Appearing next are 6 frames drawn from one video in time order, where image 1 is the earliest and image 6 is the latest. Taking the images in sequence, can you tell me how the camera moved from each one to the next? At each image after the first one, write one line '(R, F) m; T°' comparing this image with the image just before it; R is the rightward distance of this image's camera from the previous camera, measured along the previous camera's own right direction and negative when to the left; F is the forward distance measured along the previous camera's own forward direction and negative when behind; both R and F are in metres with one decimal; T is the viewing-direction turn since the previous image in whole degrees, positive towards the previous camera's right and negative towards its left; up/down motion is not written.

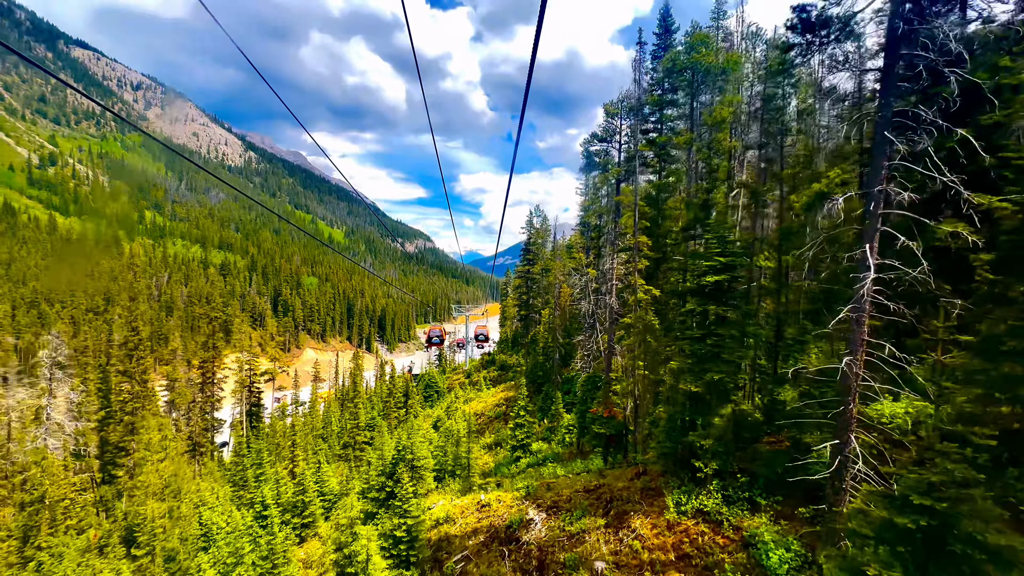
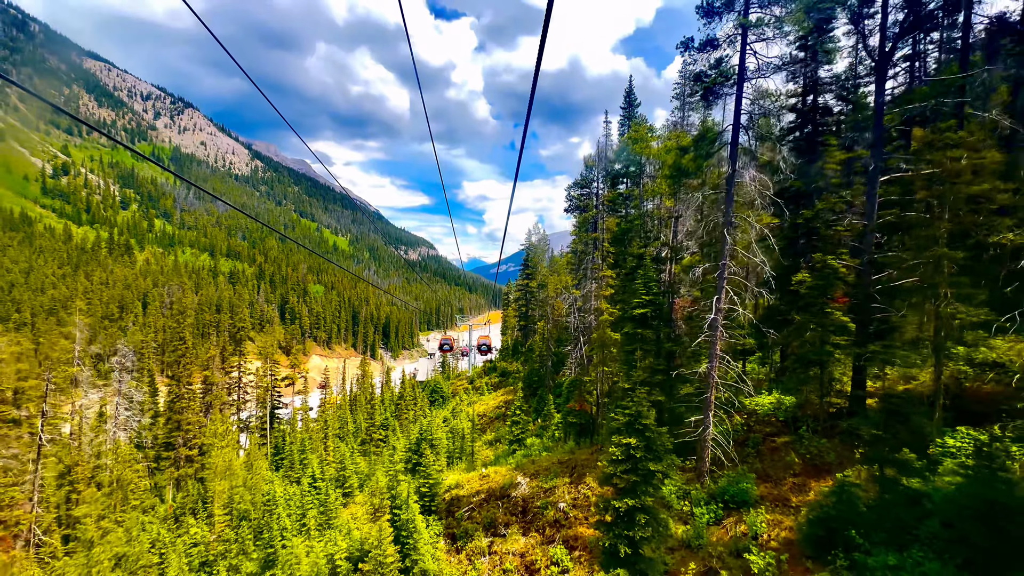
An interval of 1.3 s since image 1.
(+0.4, -5.0) m; 0°
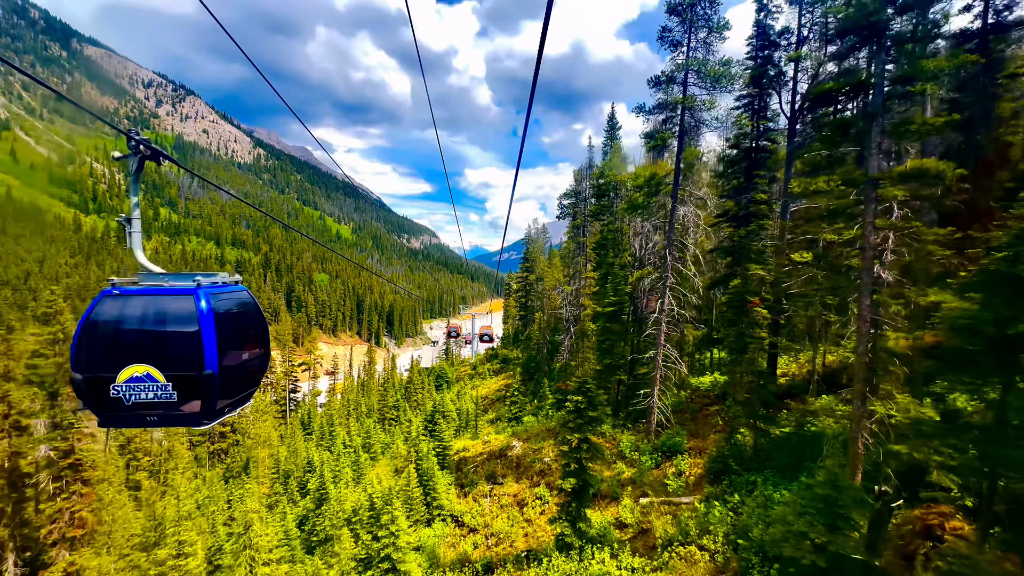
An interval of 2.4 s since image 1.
(+0.3, -4.2) m; 0°
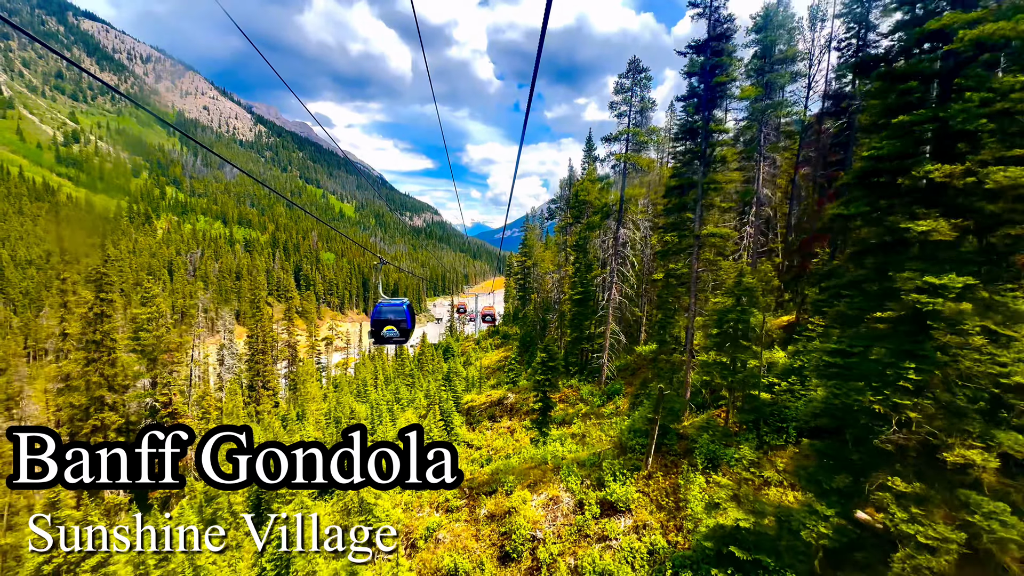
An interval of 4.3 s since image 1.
(+0.5, -2.2) m; 0°
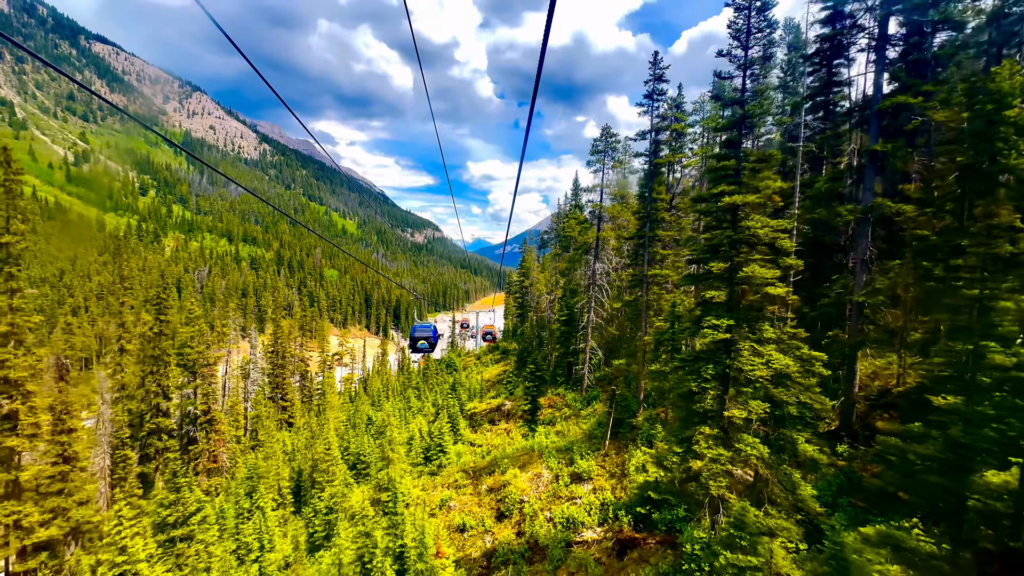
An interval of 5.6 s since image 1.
(+0.2, -0.3) m; 0°
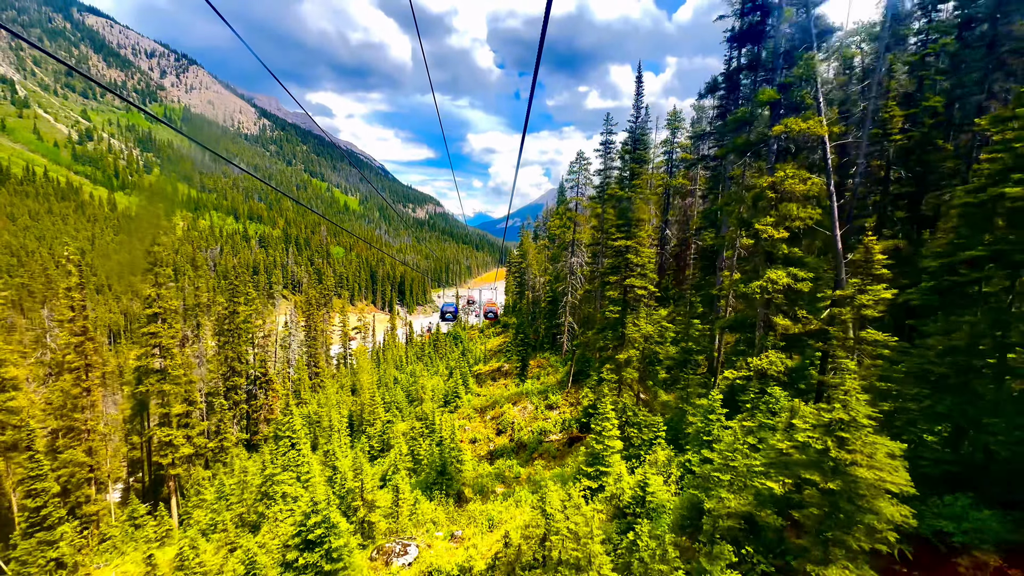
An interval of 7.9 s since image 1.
(+0.8, -7.9) m; 0°
